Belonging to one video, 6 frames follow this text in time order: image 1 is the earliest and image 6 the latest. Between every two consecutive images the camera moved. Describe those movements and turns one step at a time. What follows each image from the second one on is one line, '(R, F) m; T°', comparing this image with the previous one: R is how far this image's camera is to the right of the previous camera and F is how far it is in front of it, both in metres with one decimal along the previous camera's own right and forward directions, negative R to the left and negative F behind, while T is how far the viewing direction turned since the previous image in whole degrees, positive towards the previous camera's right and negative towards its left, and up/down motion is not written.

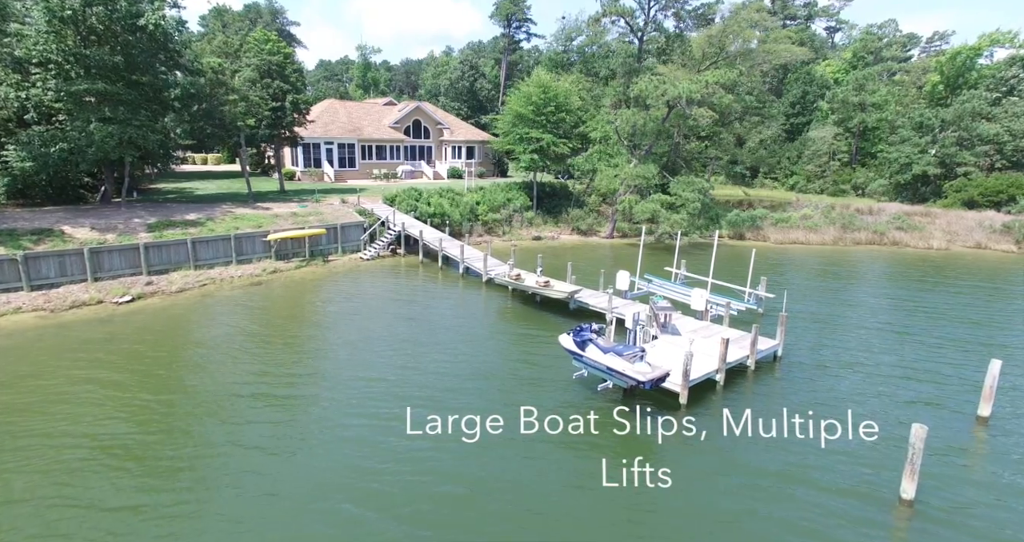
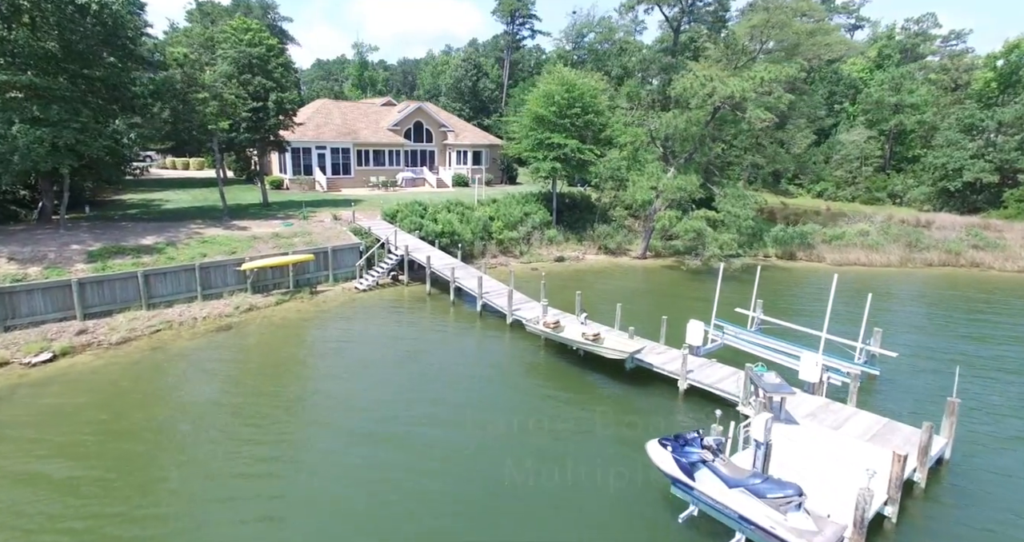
(-1.3, +4.8) m; 0°
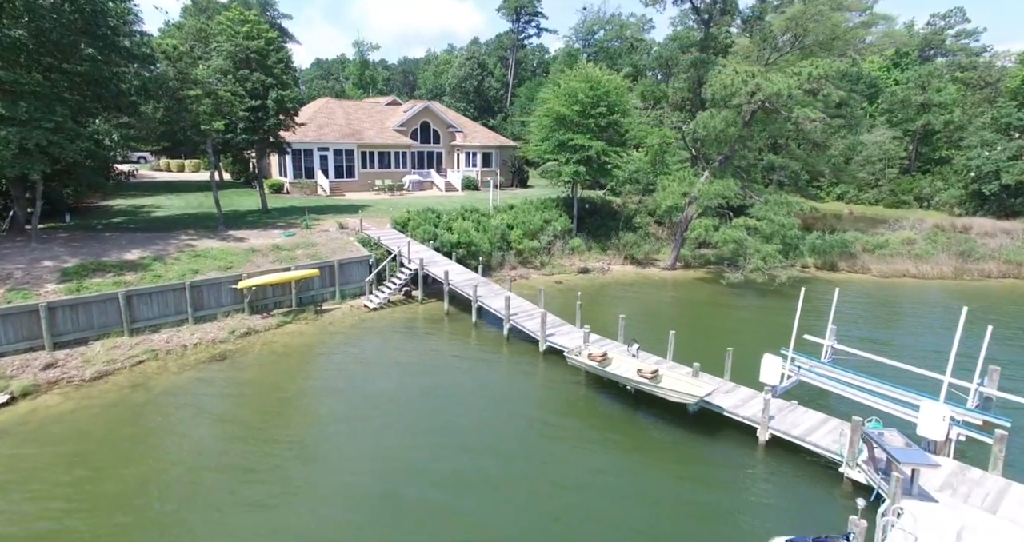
(-1.2, +2.5) m; 0°
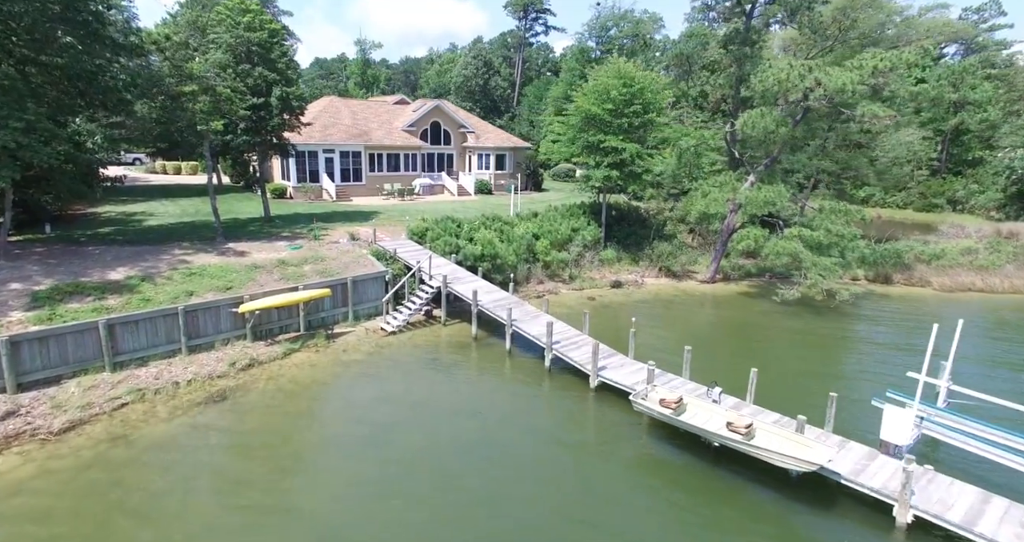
(-1.4, +2.5) m; 0°
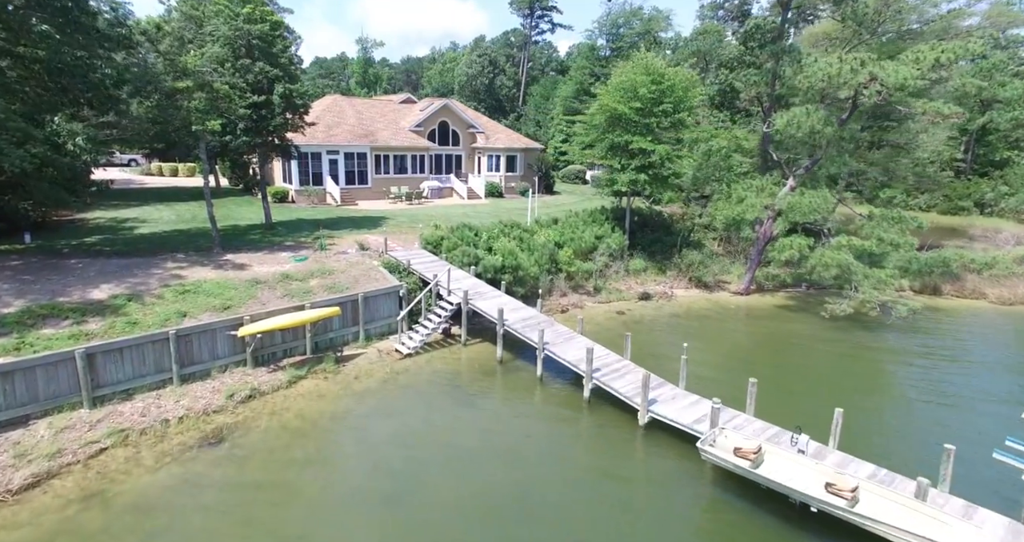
(-1.0, +1.9) m; 0°
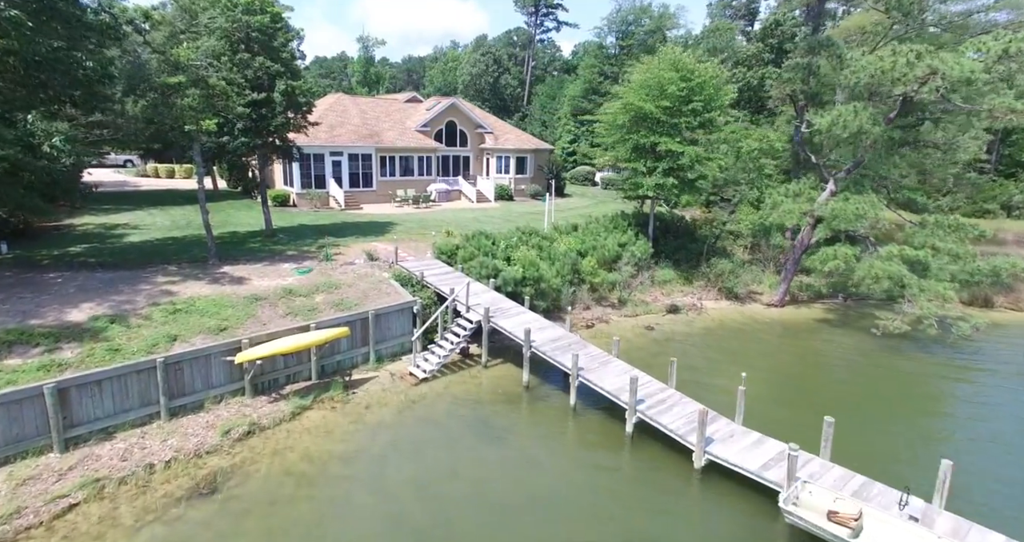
(-0.8, +1.8) m; 0°
